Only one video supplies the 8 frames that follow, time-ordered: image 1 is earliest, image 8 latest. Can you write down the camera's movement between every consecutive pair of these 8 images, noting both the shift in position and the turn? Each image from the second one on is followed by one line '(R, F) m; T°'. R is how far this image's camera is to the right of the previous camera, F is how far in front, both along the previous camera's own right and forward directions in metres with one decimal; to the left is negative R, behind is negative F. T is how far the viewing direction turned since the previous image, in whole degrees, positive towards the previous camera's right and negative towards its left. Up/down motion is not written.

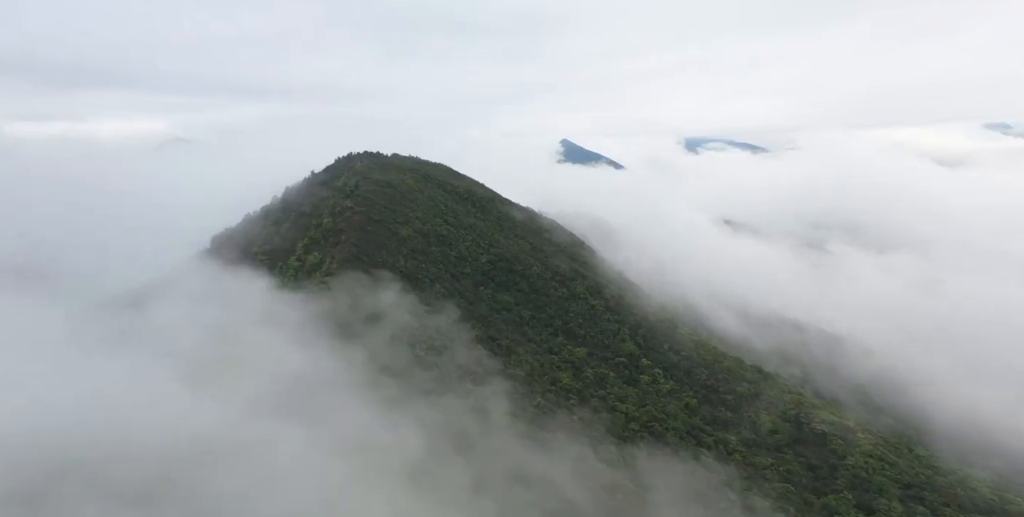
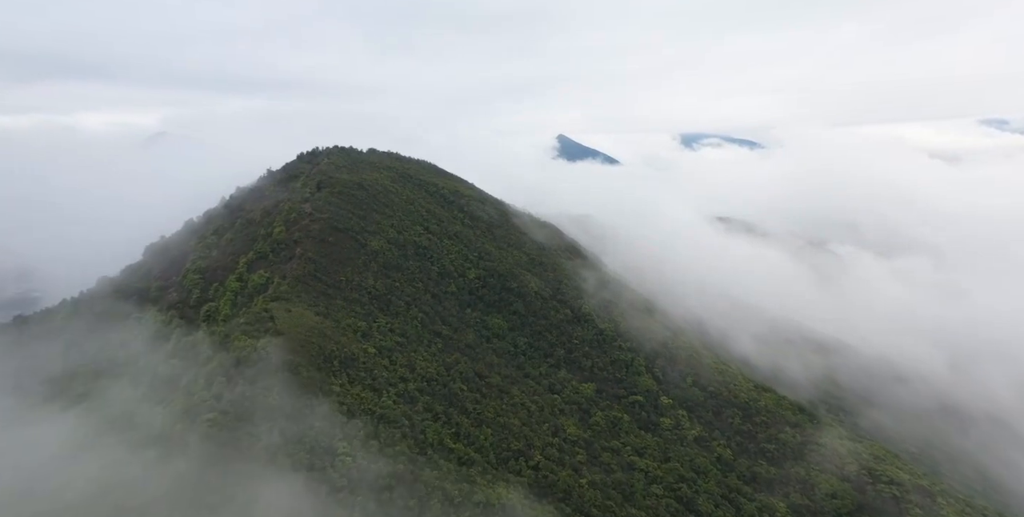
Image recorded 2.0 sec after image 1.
(+0.5, +11.7) m; 0°
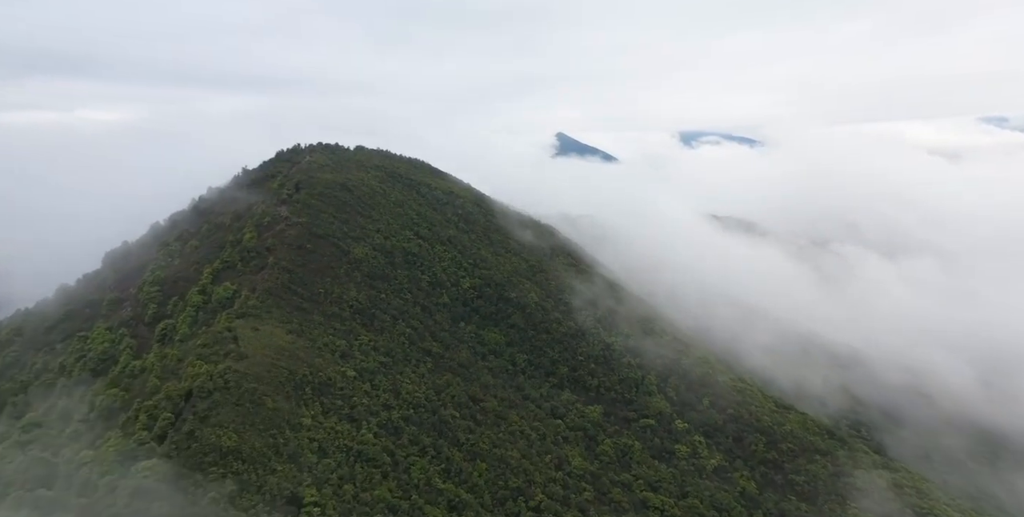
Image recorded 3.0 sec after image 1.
(+0.1, +5.5) m; 0°
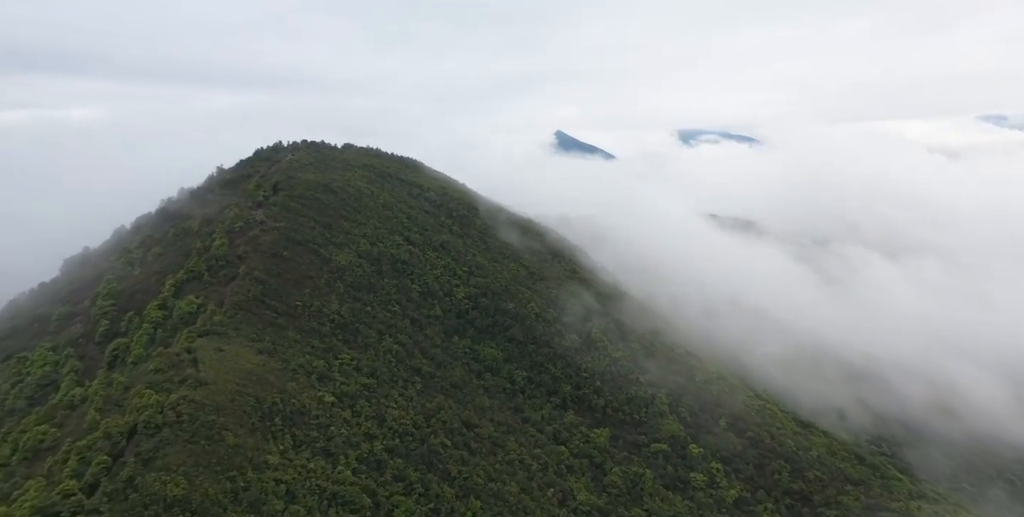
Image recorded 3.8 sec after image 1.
(+0.1, +4.7) m; 0°
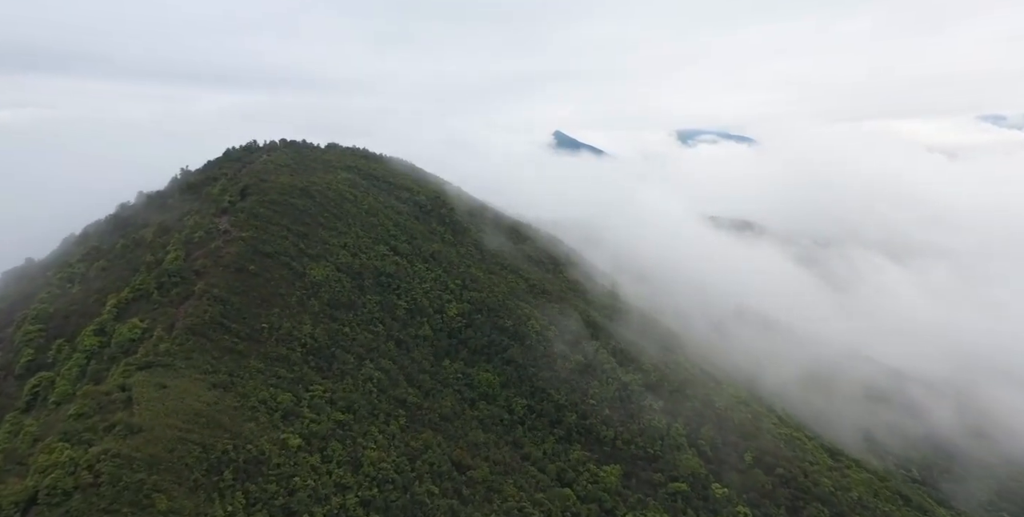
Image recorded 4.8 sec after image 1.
(+0.1, +5.5) m; 0°
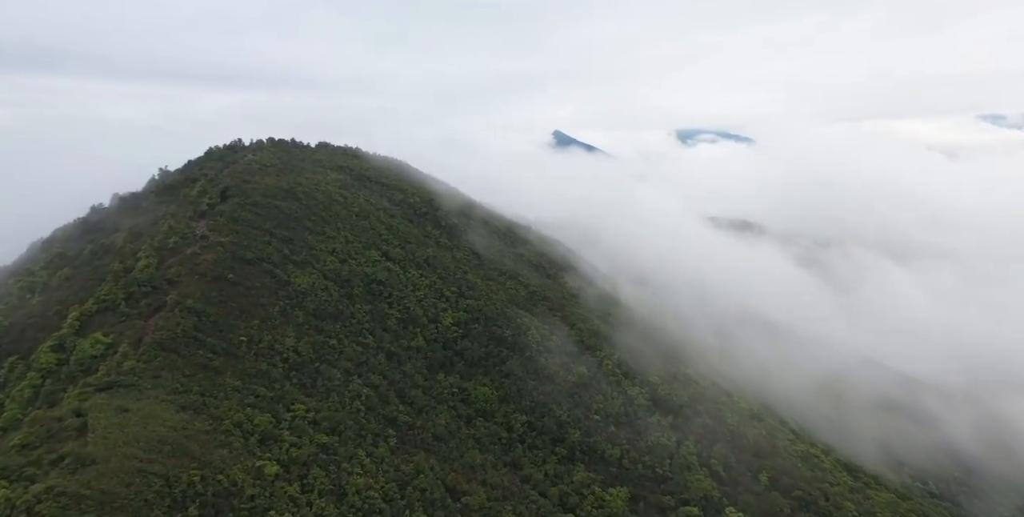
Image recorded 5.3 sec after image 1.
(+0.1, +2.8) m; 0°
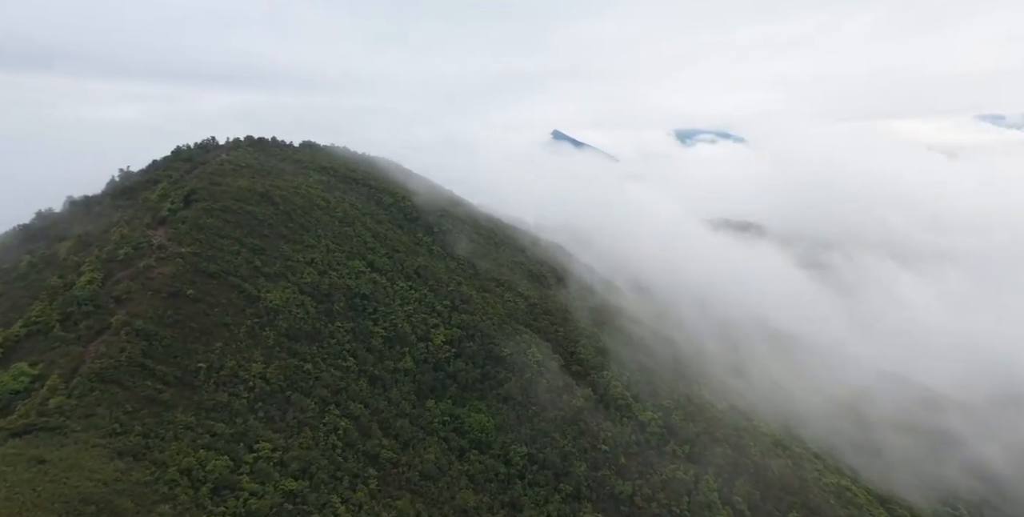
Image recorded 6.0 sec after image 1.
(+0.1, +4.4) m; 0°
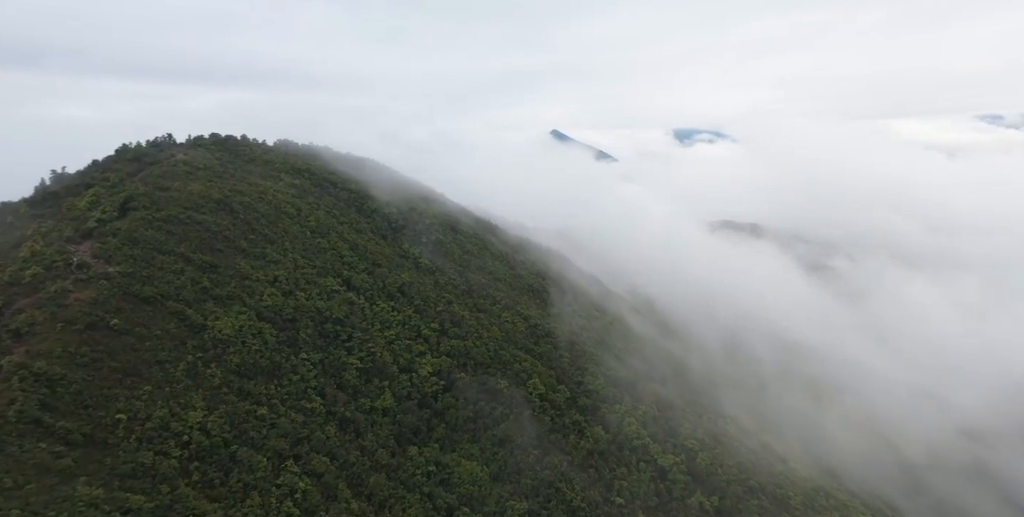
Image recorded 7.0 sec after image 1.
(+0.1, +5.9) m; 0°
